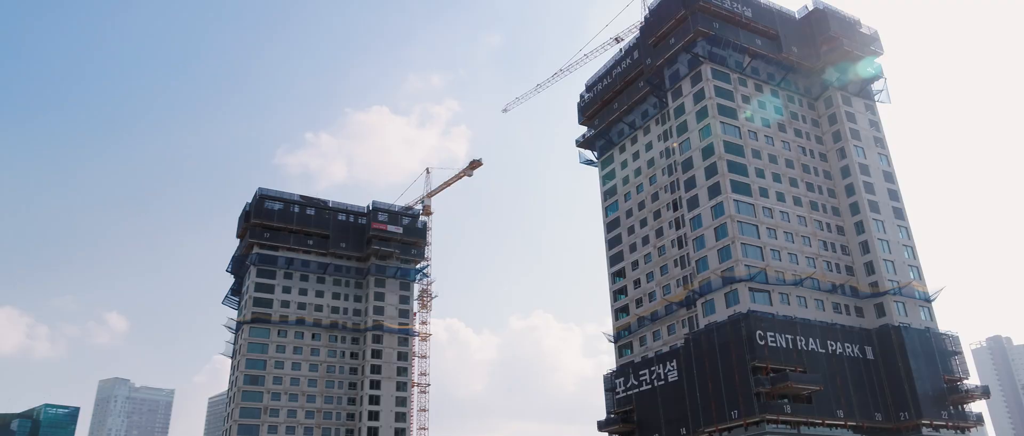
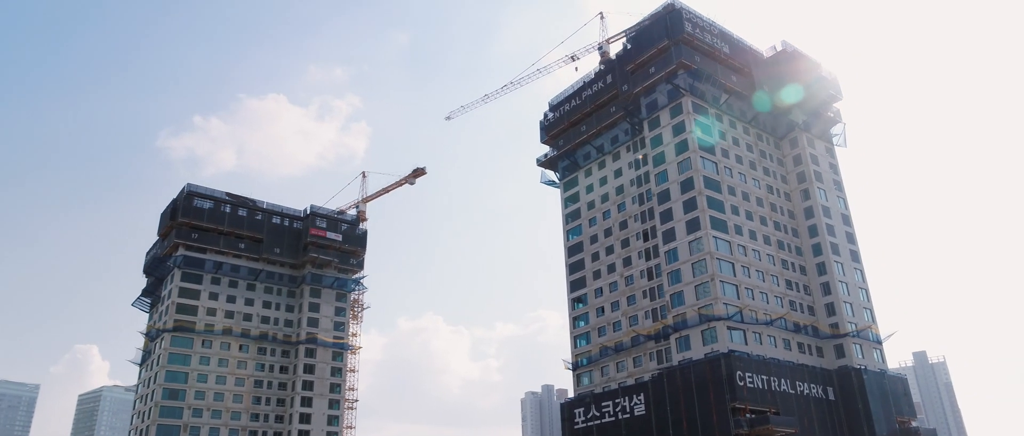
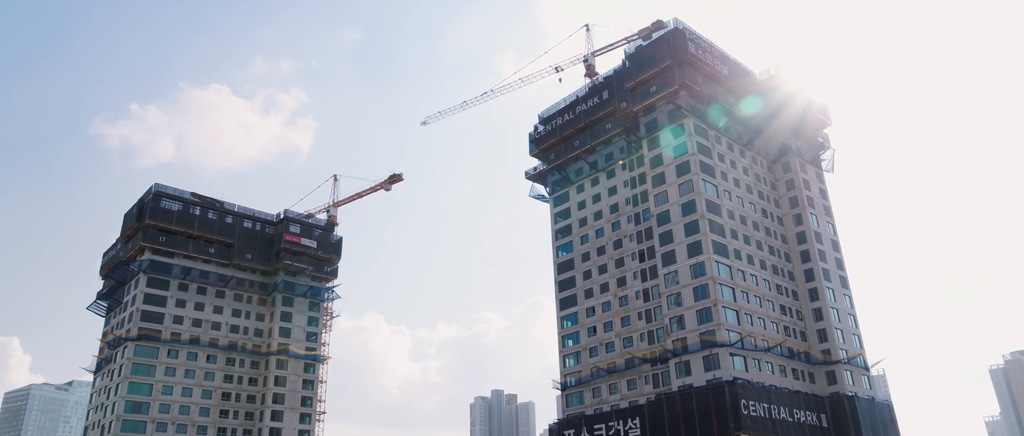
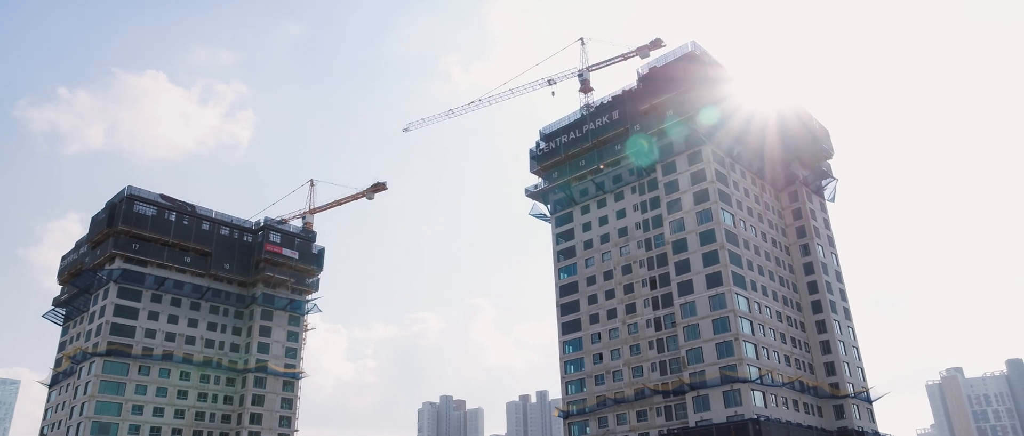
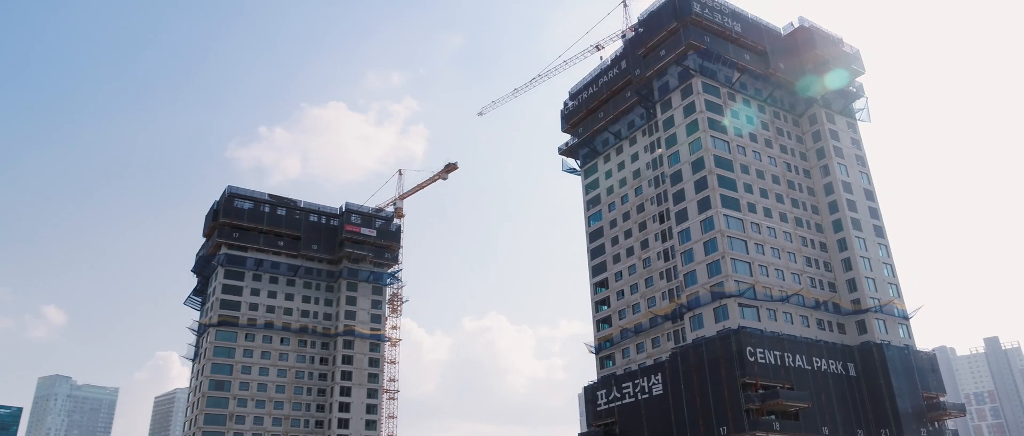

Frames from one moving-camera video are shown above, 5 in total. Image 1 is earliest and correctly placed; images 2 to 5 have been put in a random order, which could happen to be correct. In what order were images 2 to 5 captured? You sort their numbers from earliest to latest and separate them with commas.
5, 2, 3, 4
